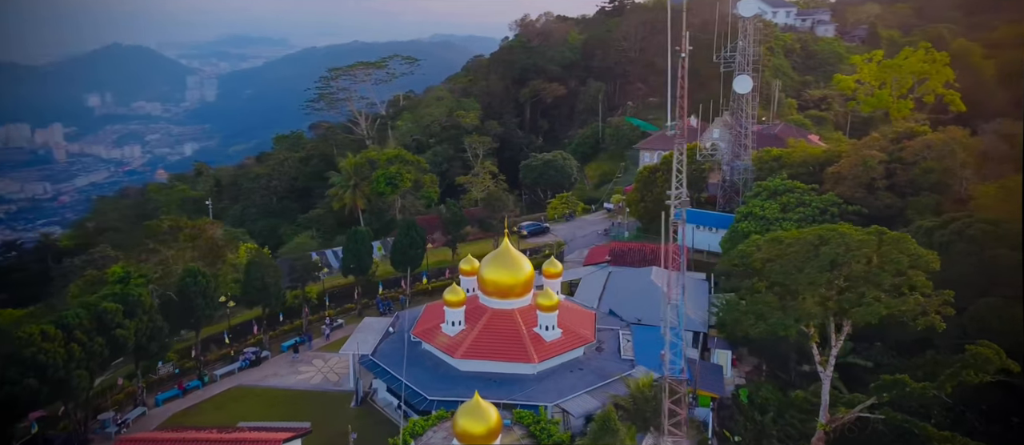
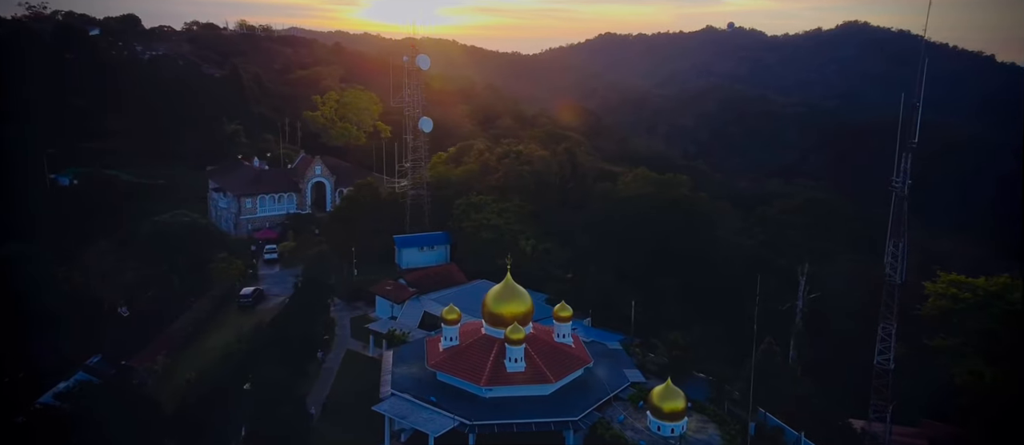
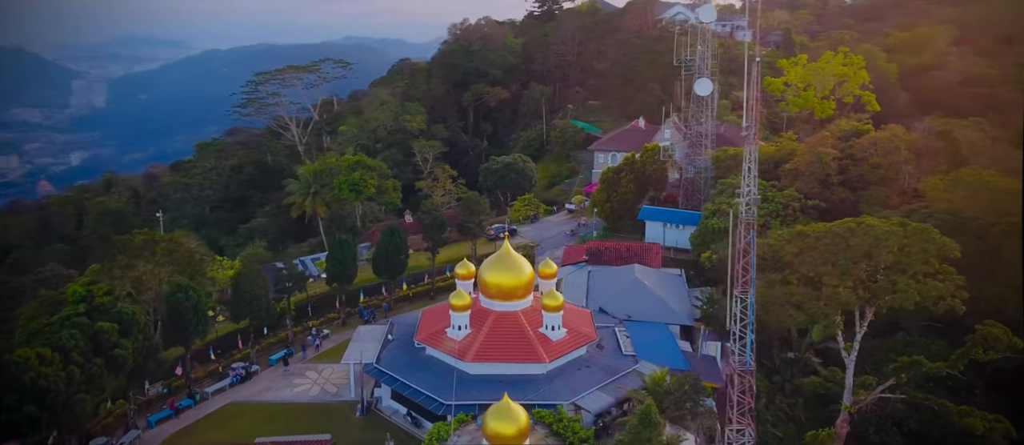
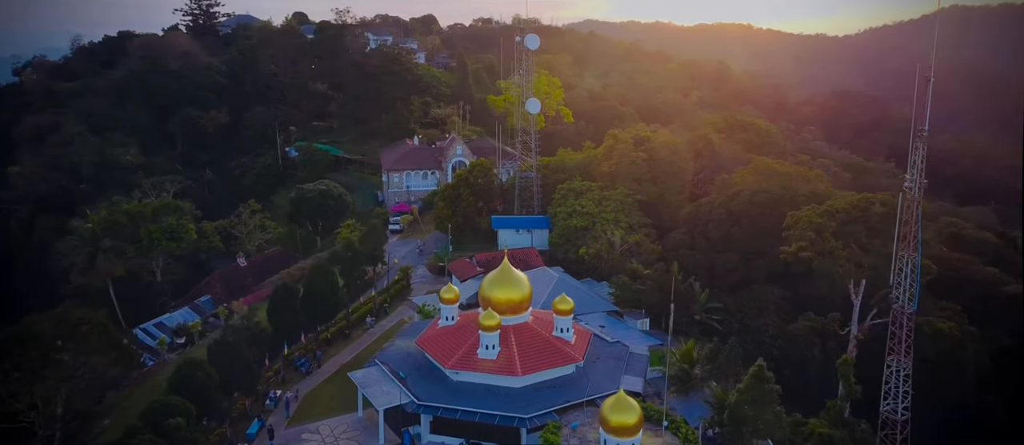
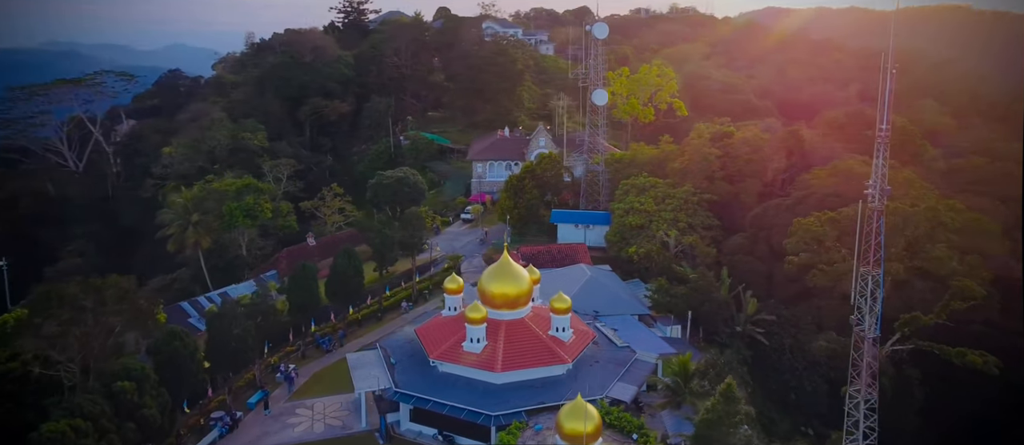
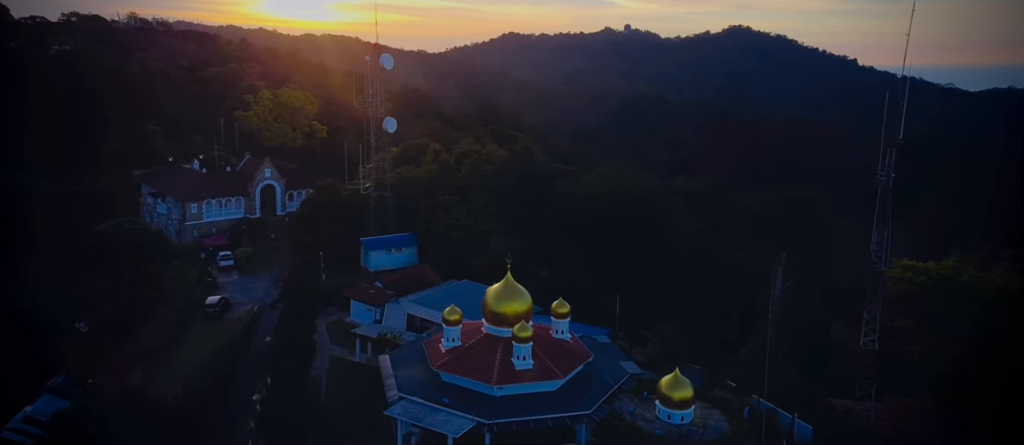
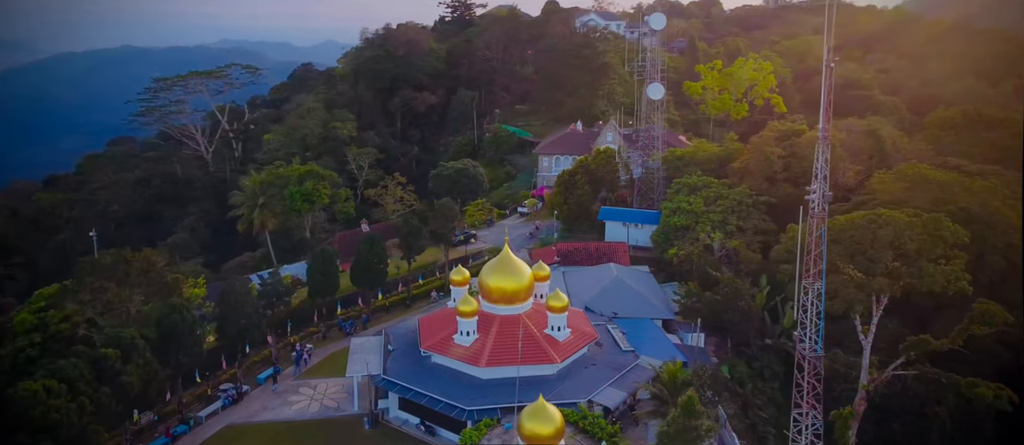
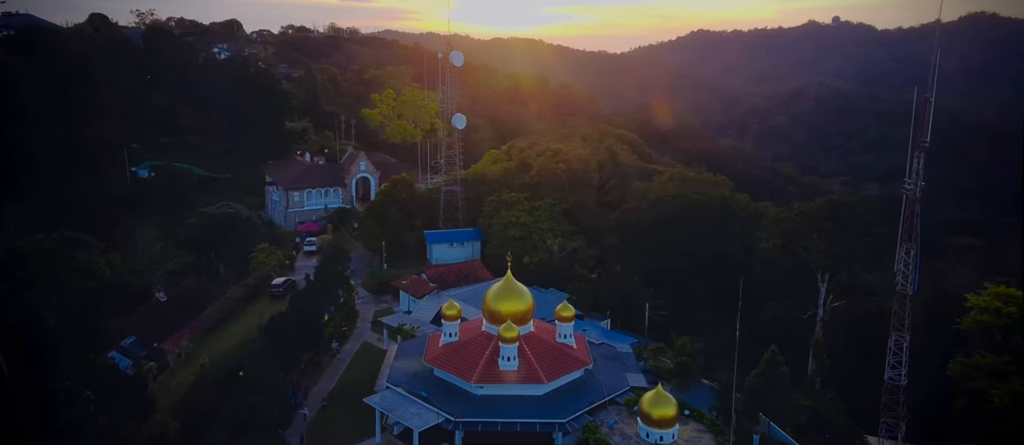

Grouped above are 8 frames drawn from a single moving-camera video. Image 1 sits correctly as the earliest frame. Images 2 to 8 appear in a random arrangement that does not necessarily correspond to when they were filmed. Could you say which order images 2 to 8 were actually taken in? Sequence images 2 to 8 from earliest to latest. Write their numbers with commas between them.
3, 7, 5, 4, 8, 2, 6
